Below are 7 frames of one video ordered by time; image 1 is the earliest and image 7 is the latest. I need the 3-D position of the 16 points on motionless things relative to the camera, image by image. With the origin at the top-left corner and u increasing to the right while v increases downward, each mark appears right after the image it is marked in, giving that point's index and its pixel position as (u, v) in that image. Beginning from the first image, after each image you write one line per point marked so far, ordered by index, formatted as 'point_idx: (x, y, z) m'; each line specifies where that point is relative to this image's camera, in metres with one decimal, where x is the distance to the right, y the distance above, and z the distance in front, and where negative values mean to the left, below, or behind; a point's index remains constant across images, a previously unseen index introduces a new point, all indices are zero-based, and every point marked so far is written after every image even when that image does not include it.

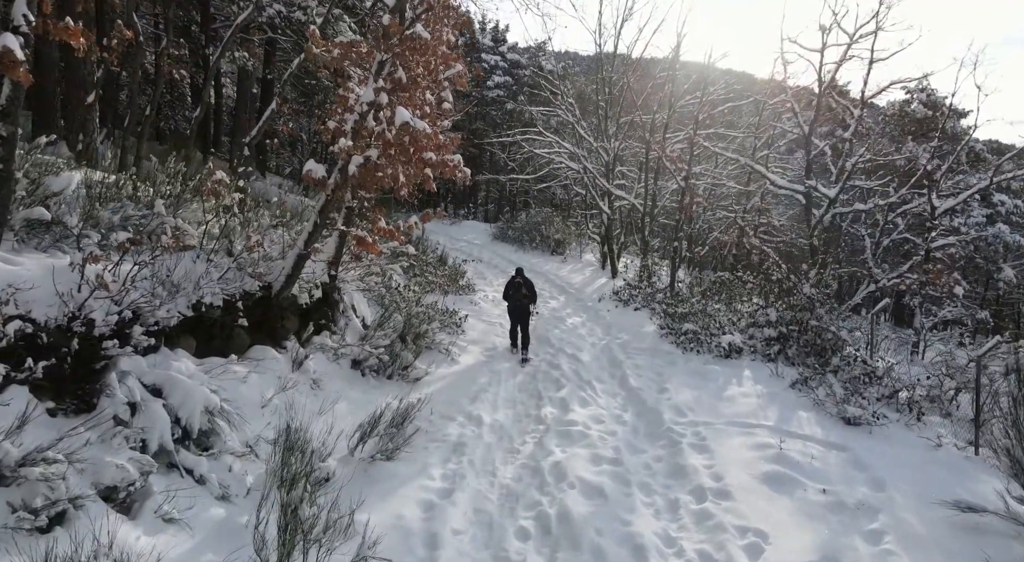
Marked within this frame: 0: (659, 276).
0: (+3.8, +0.1, +15.1) m
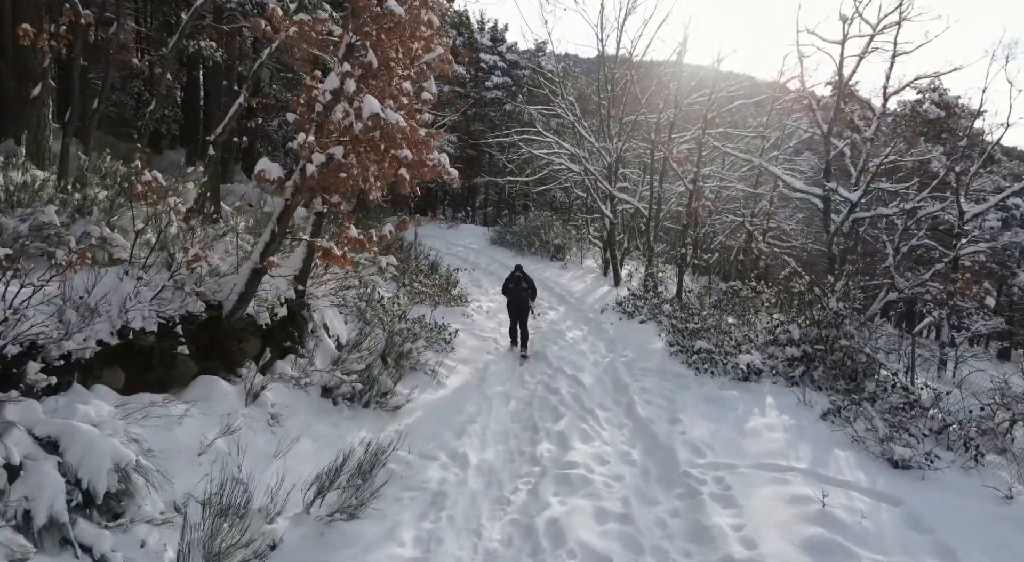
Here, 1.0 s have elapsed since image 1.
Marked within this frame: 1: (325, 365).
0: (+3.7, -0.1, +14.2) m
1: (-2.1, -0.9, +6.5) m
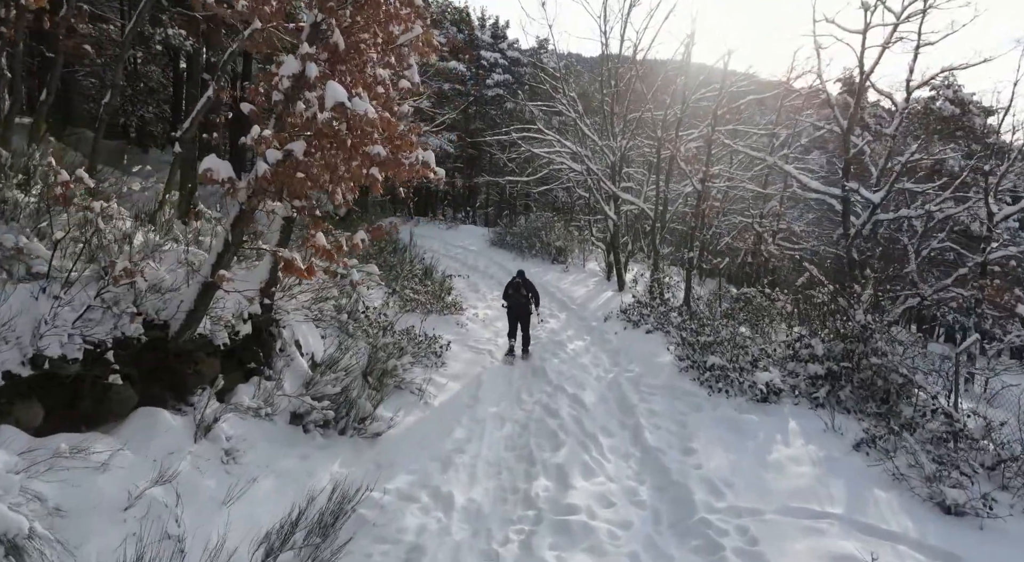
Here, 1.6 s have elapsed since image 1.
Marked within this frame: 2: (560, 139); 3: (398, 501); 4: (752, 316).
0: (+3.6, -0.2, +13.4) m
1: (-2.1, -1.1, +5.8) m
2: (+1.4, +4.1, +17.1) m
3: (-0.9, -1.8, +4.9) m
4: (+4.1, -0.6, +10.0) m
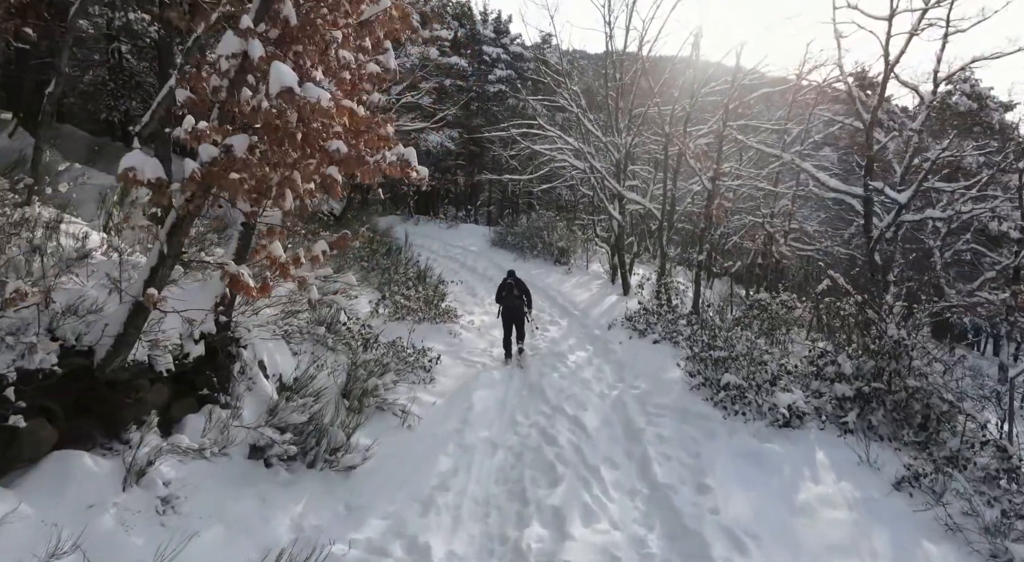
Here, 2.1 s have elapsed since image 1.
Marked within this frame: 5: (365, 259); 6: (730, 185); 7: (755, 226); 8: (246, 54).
0: (+3.6, -0.3, +12.7) m
1: (-2.2, -1.2, +5.1) m
2: (+1.4, +4.0, +16.3) m
3: (-1.0, -1.9, +4.2) m
4: (+4.0, -0.7, +9.3) m
5: (-3.4, +0.5, +13.5) m
6: (+5.7, +2.5, +15.3) m
7: (+7.3, +1.7, +17.8) m
8: (-1.6, +1.4, +3.6) m
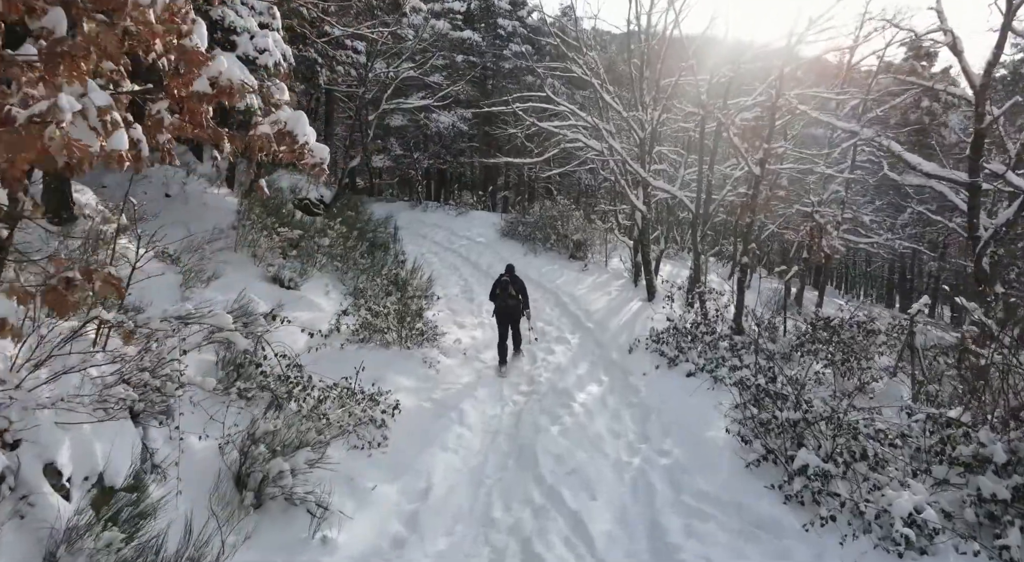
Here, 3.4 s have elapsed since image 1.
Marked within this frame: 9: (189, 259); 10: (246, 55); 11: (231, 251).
0: (+3.6, -0.4, +10.3) m
1: (-2.5, -1.5, +3.0) m
2: (+1.5, +4.0, +13.9) m
3: (-1.4, -2.3, +2.0) m
4: (+3.9, -0.9, +6.9) m
5: (-3.3, +0.4, +11.3) m
6: (+5.8, +2.5, +12.8) m
7: (+7.5, +1.7, +15.2) m
8: (-2.0, +1.0, +1.4) m
9: (-4.4, +0.3, +8.1) m
10: (-3.2, +2.7, +7.0) m
11: (-4.5, +0.5, +9.4) m
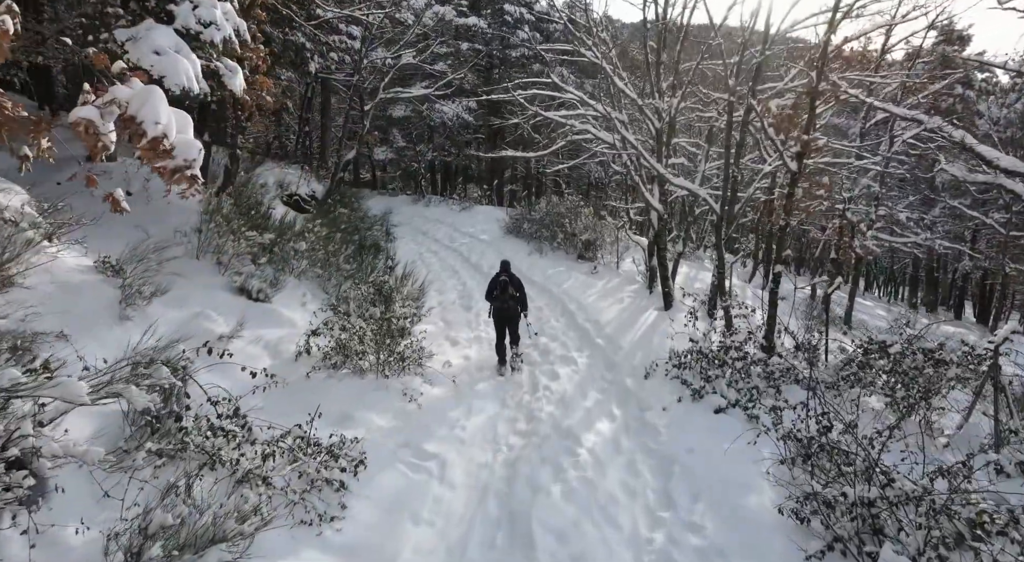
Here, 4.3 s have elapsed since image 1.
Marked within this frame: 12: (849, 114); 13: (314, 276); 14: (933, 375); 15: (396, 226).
0: (+3.6, -0.6, +9.1) m
1: (-2.6, -1.7, +1.8) m
2: (+1.6, +3.9, +12.6) m
3: (-1.5, -2.5, +0.9) m
4: (+3.8, -1.1, +5.6) m
5: (-3.3, +0.3, +10.2) m
6: (+5.8, +2.3, +11.5) m
7: (+7.6, +1.6, +13.8) m
8: (-2.1, +0.8, +0.2) m
9: (-4.4, +0.1, +6.9) m
10: (-3.2, +2.5, +5.8) m
11: (-4.5, +0.3, +8.2) m
12: (+9.0, +4.5, +15.7) m
13: (-3.3, +0.1, +9.9) m
14: (+4.6, -1.0, +6.4) m
15: (-3.9, +1.9, +19.9) m
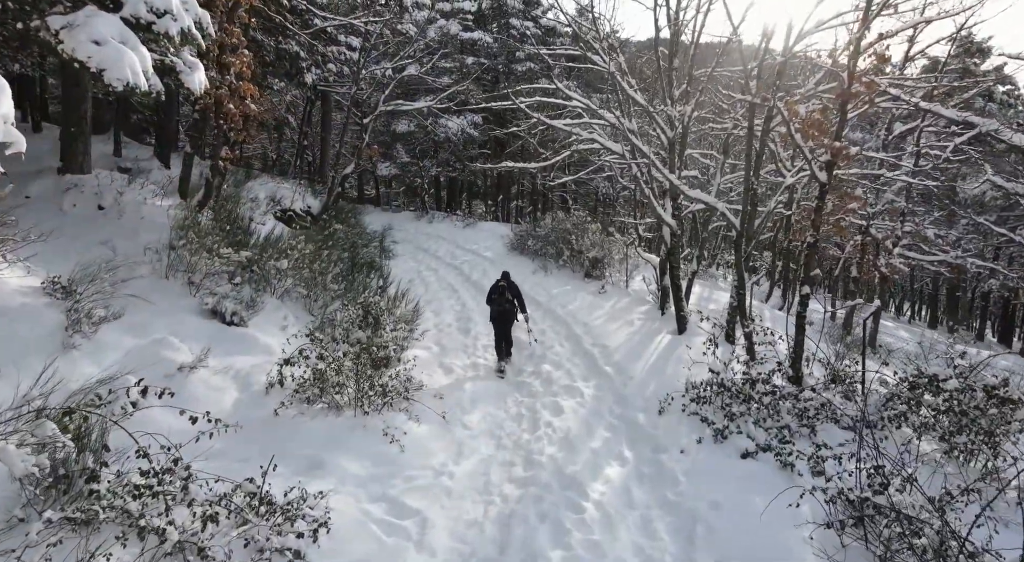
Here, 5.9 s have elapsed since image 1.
0: (+3.6, -0.9, +8.2) m
1: (-2.7, -1.8, +1.0) m
2: (+1.6, +3.5, +11.9) m
3: (-1.6, -2.6, 0.0) m
4: (+3.8, -1.3, +4.7) m
5: (-3.3, 0.0, +9.4) m
6: (+5.9, +1.9, +10.7) m
7: (+7.7, +1.1, +13.0) m
8: (-2.2, +0.7, -0.5) m
9: (-4.5, -0.1, +6.2) m
10: (-3.3, +2.3, +5.1) m
11: (-4.5, 0.0, +7.5) m
12: (+9.1, +4.0, +14.9) m
13: (-3.3, -0.2, +9.2) m
14: (+4.5, -1.3, +5.5) m
15: (-3.8, +1.3, +19.2) m
